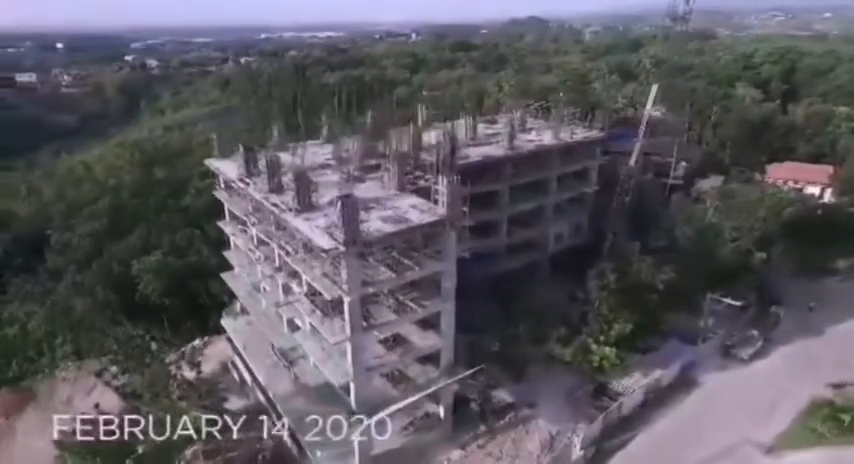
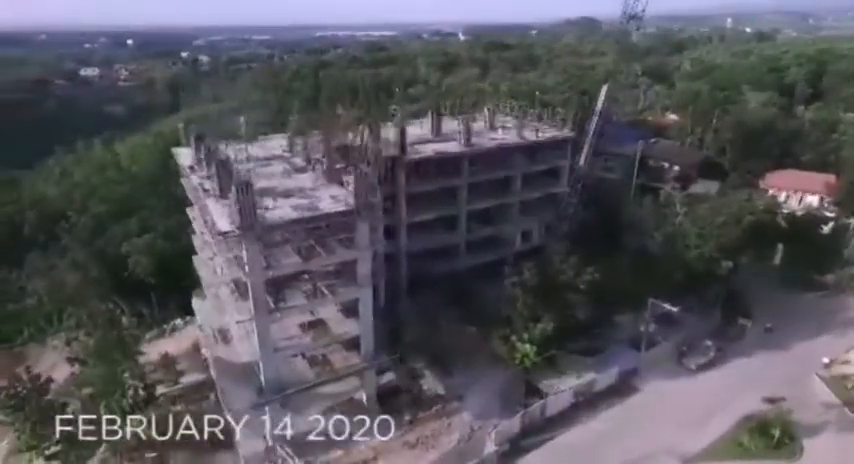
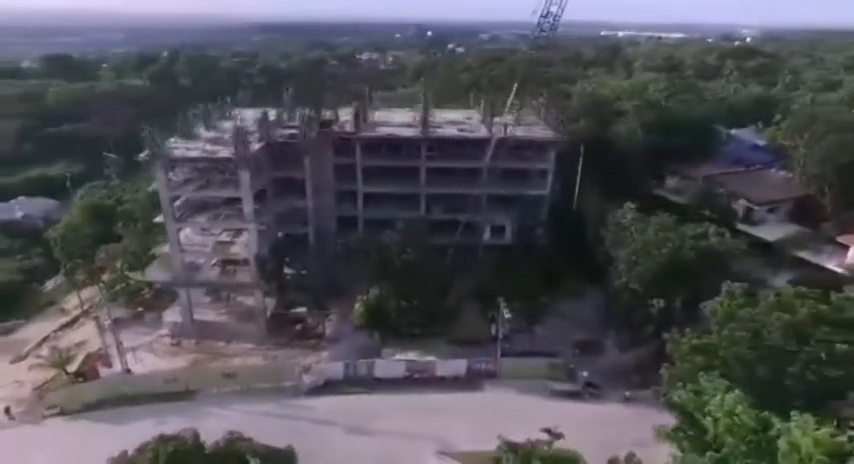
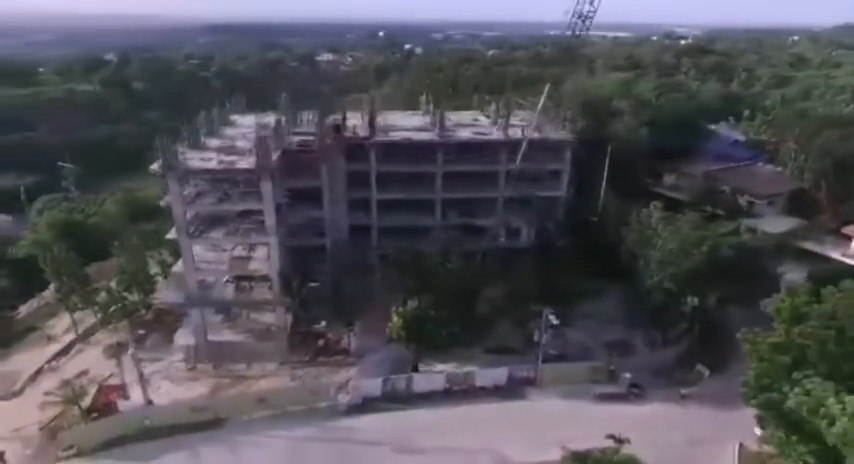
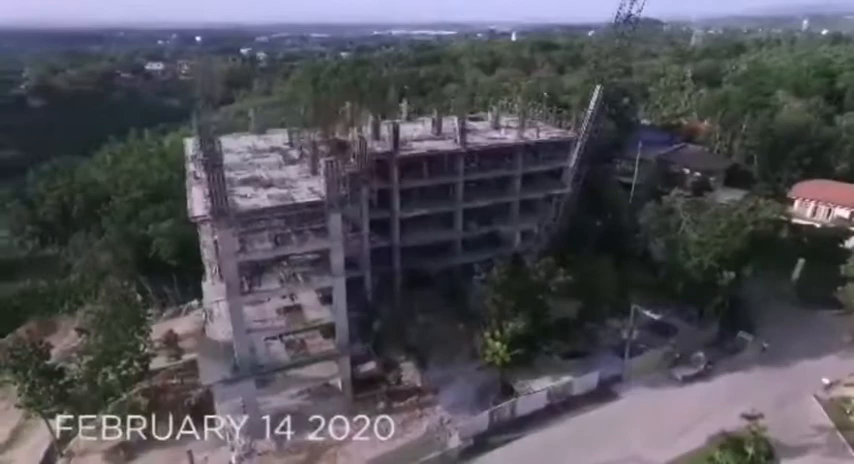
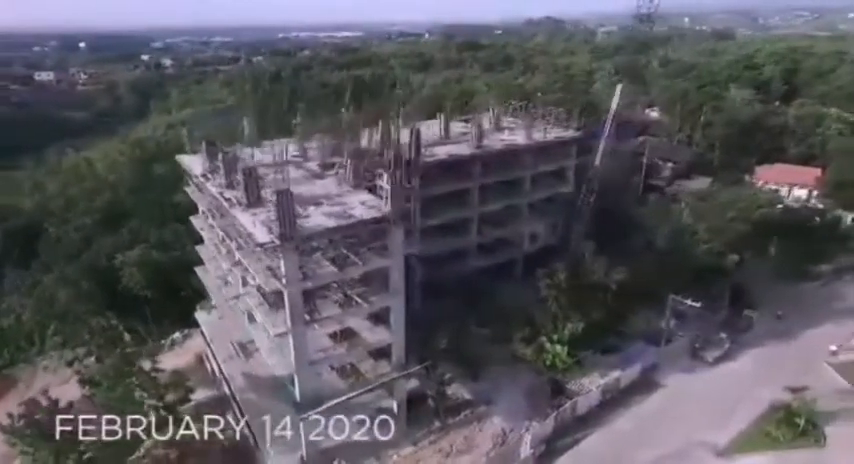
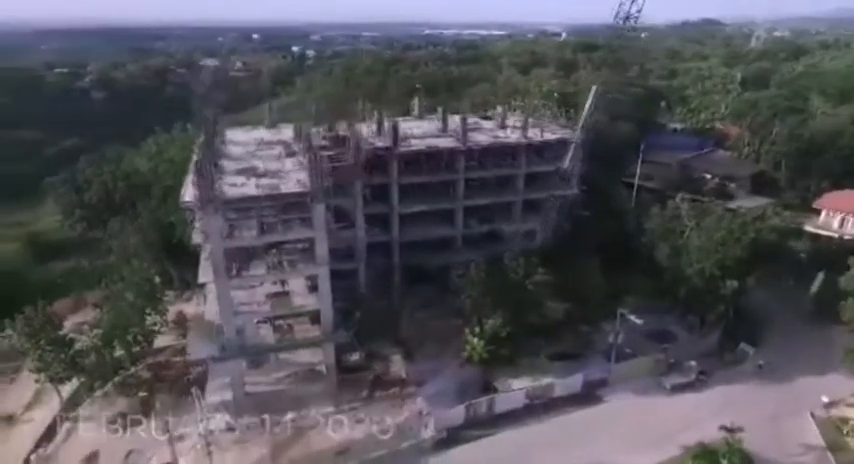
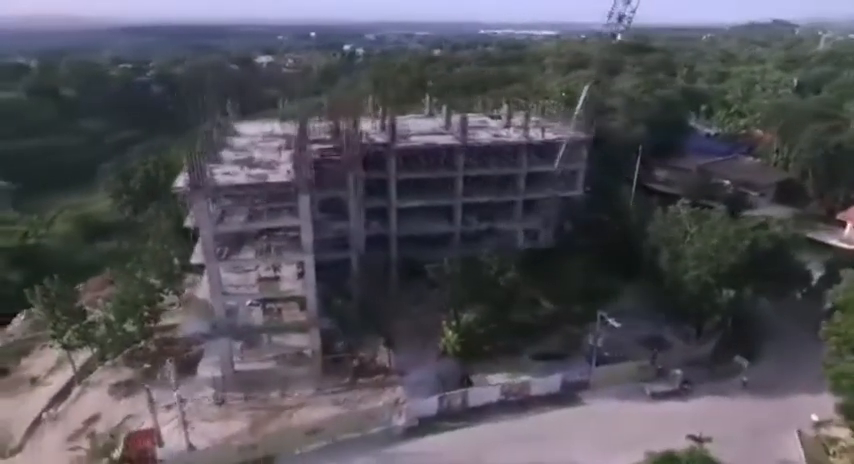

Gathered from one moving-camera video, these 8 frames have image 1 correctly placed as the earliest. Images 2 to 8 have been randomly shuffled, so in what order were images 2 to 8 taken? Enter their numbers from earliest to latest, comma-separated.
6, 2, 5, 7, 8, 4, 3
